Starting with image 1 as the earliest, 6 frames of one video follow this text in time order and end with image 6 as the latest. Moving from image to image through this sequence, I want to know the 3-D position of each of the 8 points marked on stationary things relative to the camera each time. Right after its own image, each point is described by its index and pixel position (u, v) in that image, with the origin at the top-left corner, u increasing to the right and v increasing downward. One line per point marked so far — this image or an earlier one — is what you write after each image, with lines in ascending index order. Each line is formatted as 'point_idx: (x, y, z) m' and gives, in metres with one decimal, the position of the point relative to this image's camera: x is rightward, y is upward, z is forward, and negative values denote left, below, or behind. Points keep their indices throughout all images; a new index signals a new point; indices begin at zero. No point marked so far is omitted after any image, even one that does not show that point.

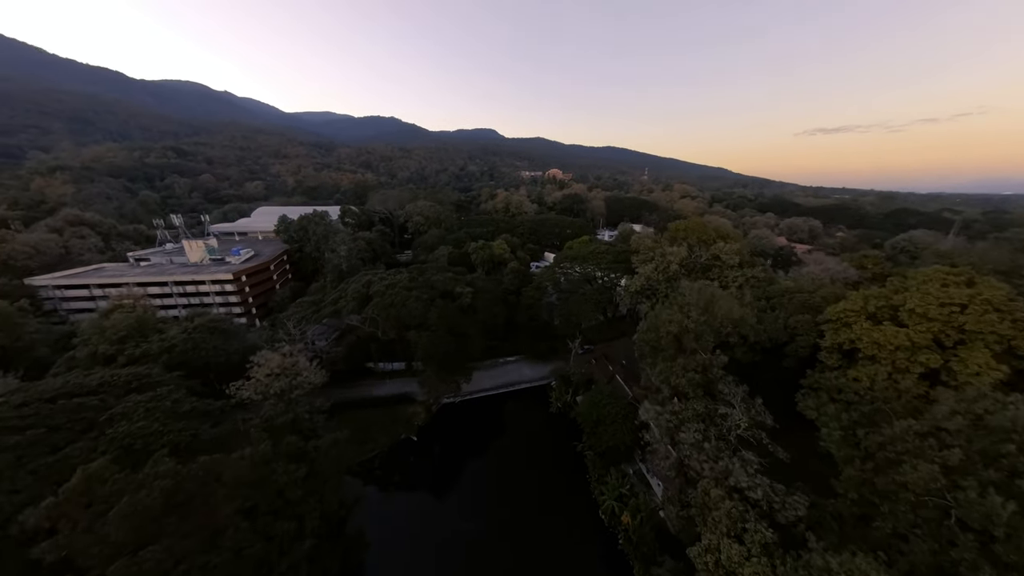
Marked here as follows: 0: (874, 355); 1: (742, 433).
0: (+15.9, -3.0, +12.0) m
1: (+9.6, -6.0, +11.4) m
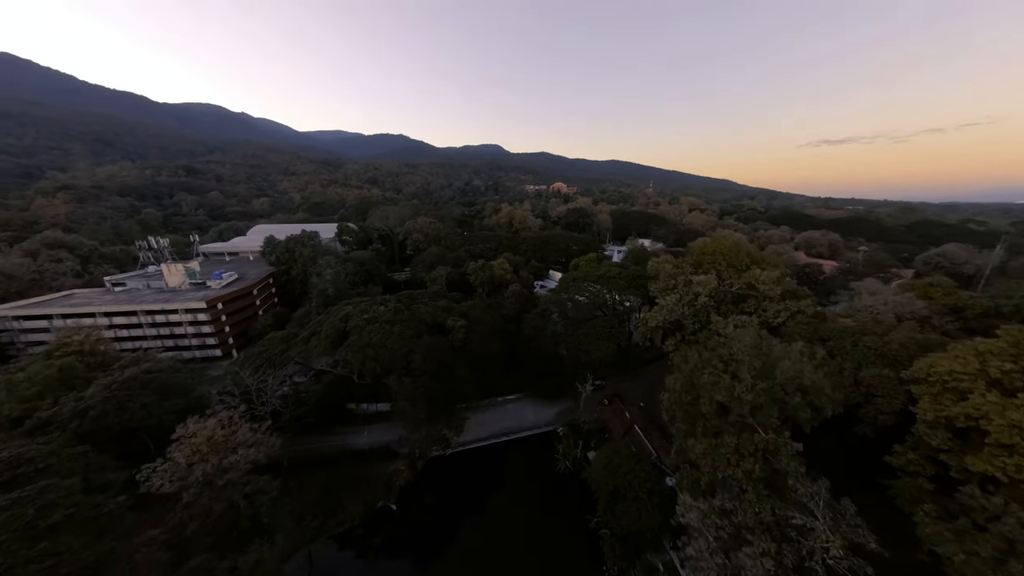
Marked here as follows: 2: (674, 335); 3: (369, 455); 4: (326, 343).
0: (+15.6, -4.9, +8.6) m
1: (+9.3, -7.9, +8.0) m
2: (+10.7, -3.1, +18.2) m
3: (-9.9, -11.7, +19.3) m
4: (-12.1, -3.7, +17.8) m
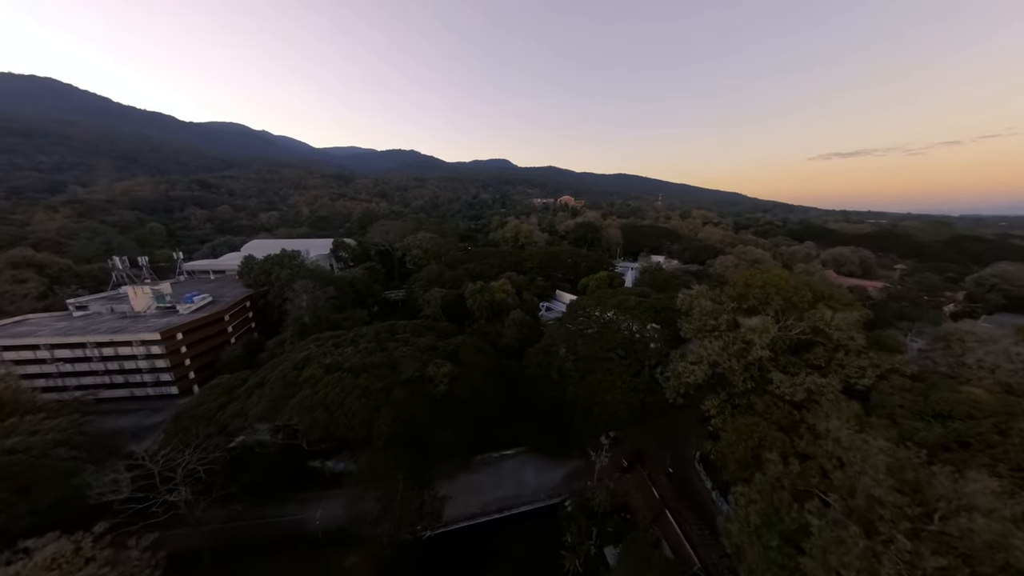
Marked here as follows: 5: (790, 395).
0: (+15.0, -6.8, +4.1) m
1: (+8.7, -9.7, +3.5) m
2: (+10.4, -5.4, +13.9) m
3: (-10.3, -13.9, +15.2) m
4: (-12.5, -5.8, +14.1) m
5: (+12.3, -4.8, +12.2) m
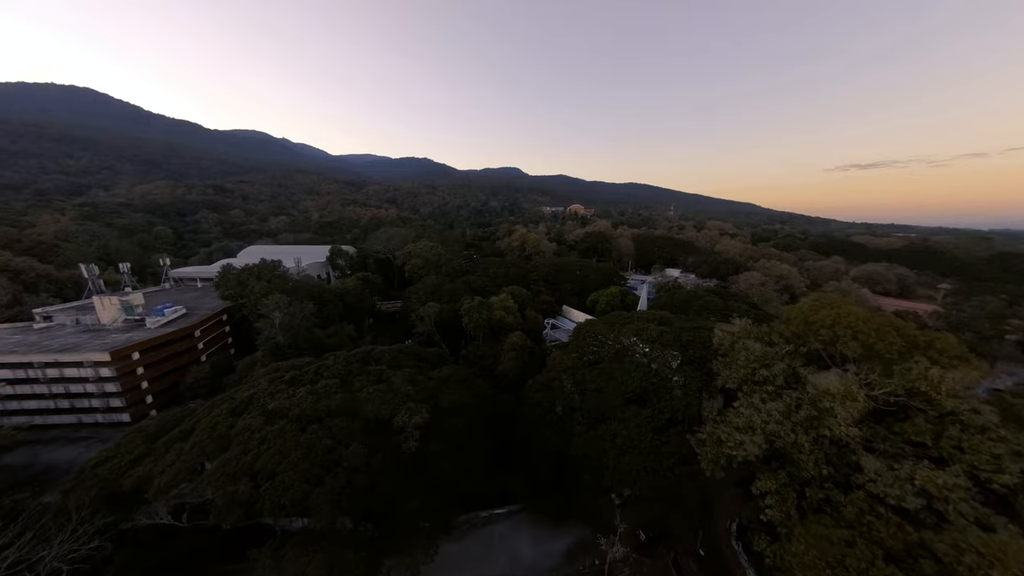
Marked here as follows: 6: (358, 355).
0: (+14.2, -8.2, +0.2) m
1: (+7.7, -11.1, -0.3) m
2: (+9.8, -7.0, +10.2) m
3: (-11.0, -15.1, +11.8) m
4: (-13.0, -6.9, +11.0) m
5: (+11.7, -6.4, +8.4) m
6: (-10.1, -4.5, +17.9) m
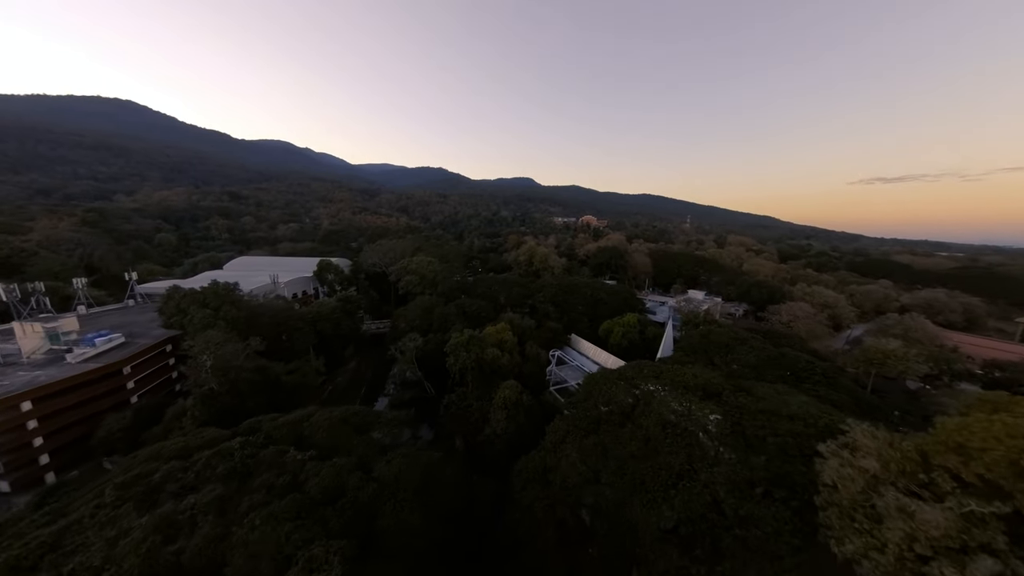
0: (+12.5, -10.6, -5.8) m
1: (+6.0, -13.3, -6.1) m
2: (+8.6, -9.7, +4.4) m
3: (-12.4, -17.2, +6.6) m
4: (-14.2, -9.0, +6.1) m
5: (+10.4, -9.0, +2.6) m
6: (-11.0, -6.8, +13.0) m
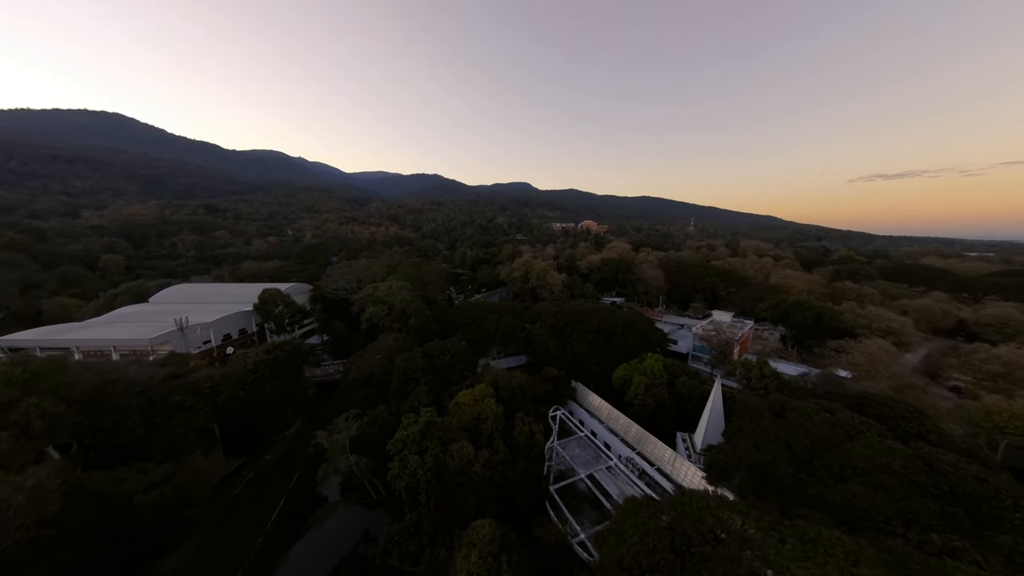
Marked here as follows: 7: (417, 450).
0: (+11.2, -13.7, -14.6) m
1: (+4.7, -16.5, -14.9) m
2: (+7.3, -12.9, -4.4) m
3: (-13.5, -21.0, -2.3) m
4: (-15.5, -12.8, -2.6) m
5: (+9.1, -12.3, -6.2) m
6: (-12.3, -10.7, +4.3) m
7: (-5.3, -9.3, +16.2) m
